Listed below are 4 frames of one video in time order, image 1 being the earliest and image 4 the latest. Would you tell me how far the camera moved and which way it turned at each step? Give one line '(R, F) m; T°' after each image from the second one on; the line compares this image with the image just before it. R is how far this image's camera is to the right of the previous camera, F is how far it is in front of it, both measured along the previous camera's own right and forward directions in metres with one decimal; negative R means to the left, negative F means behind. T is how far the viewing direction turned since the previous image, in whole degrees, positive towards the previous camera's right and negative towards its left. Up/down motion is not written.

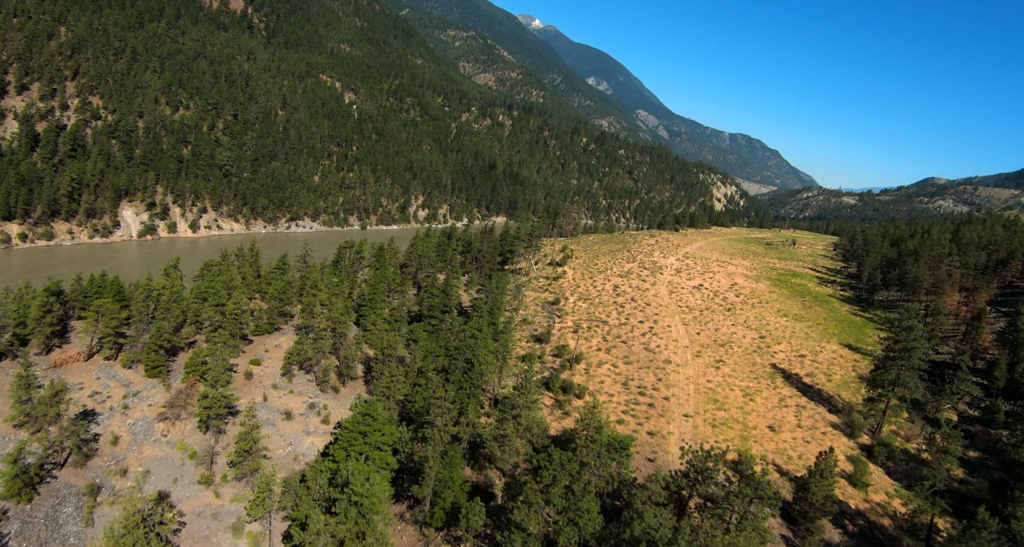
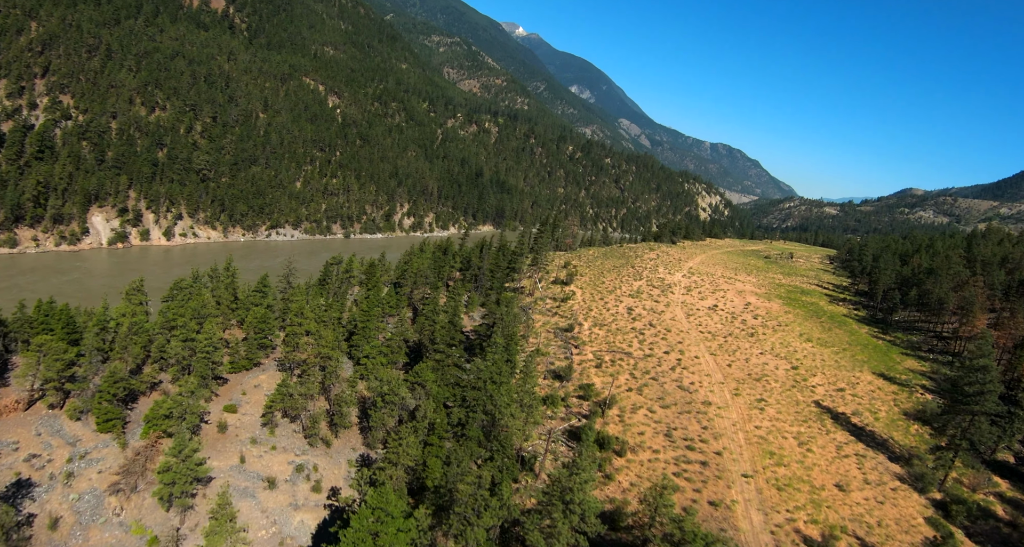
(-2.9, +5.8) m; +2°
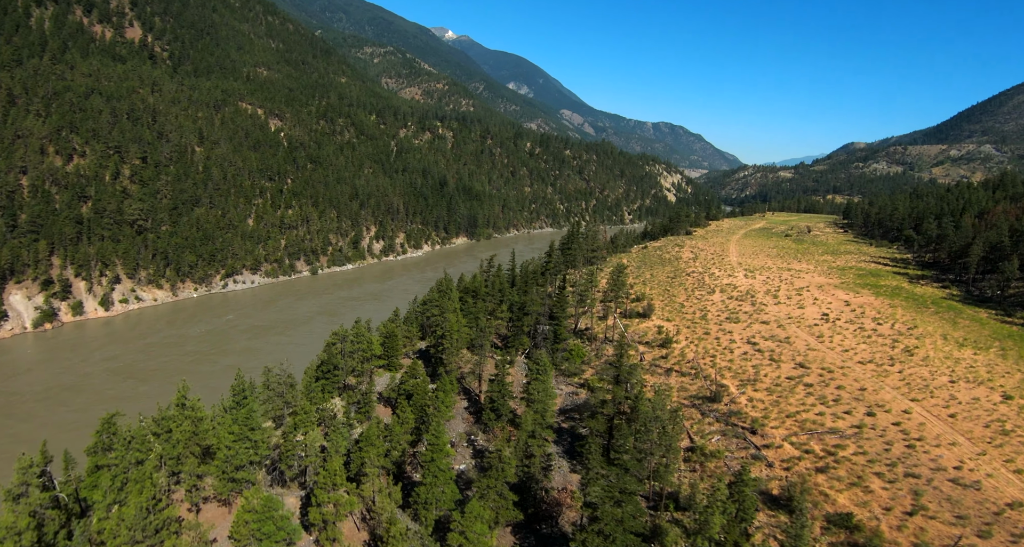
(-10.0, +17.3) m; +4°
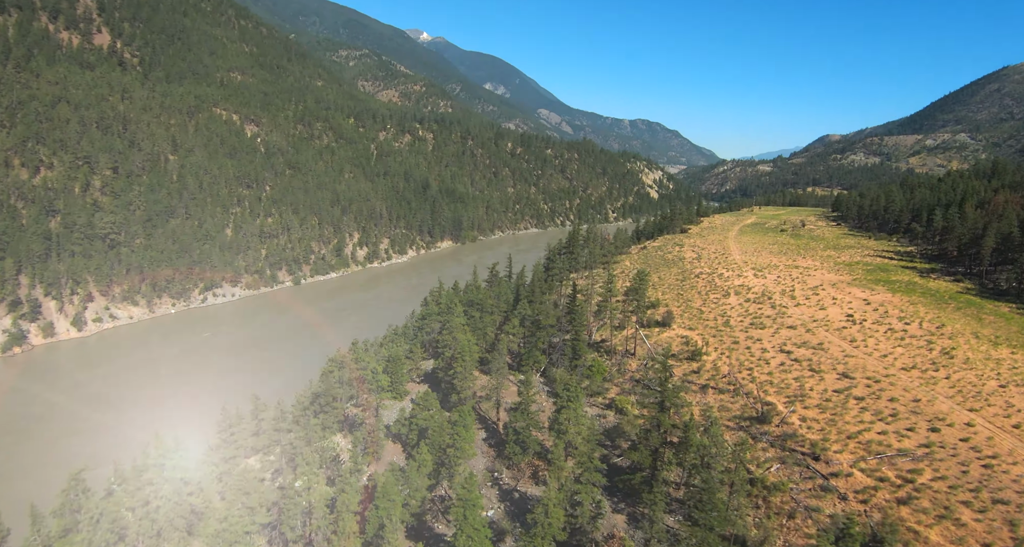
(-2.7, +3.9) m; +2°
